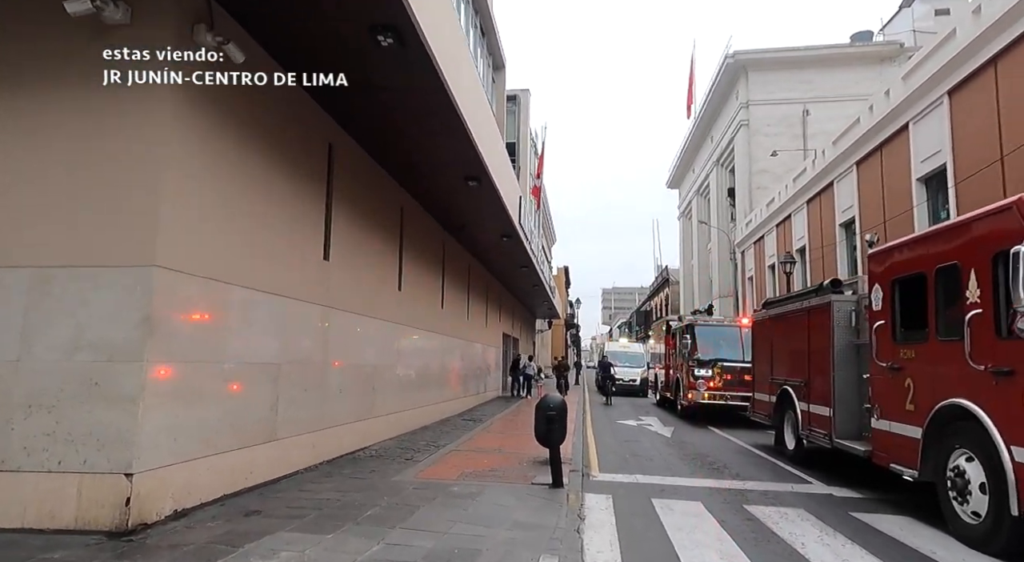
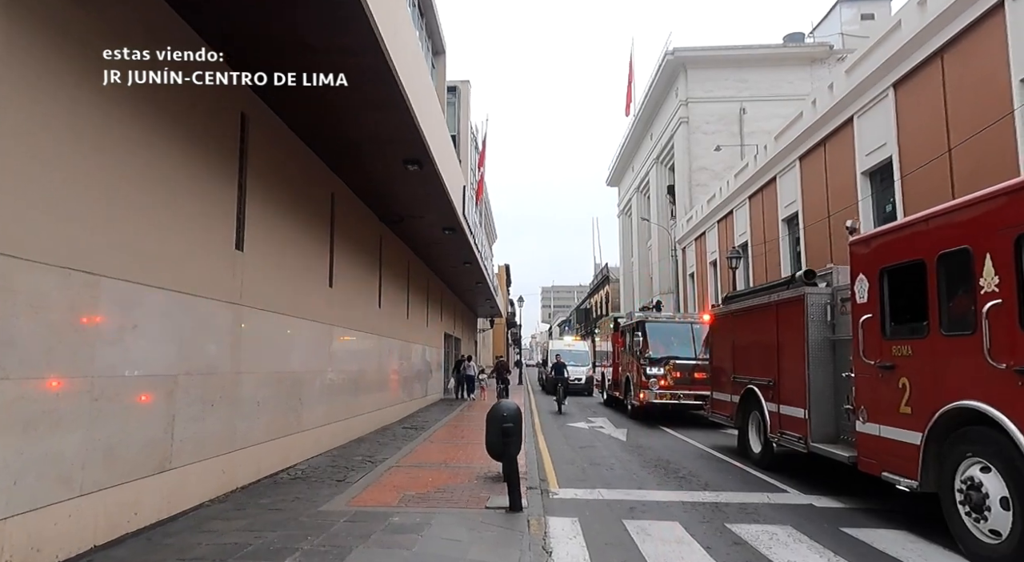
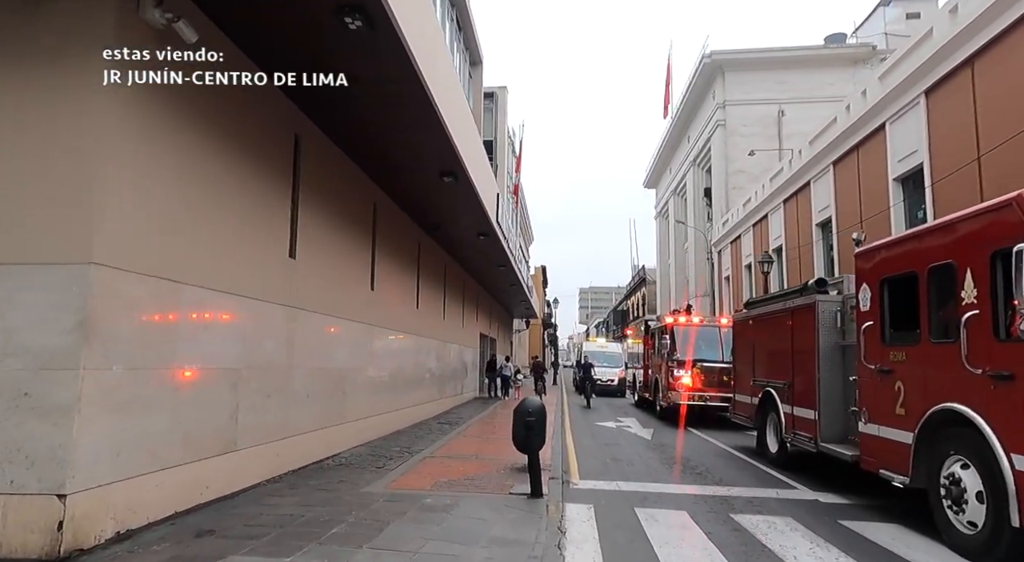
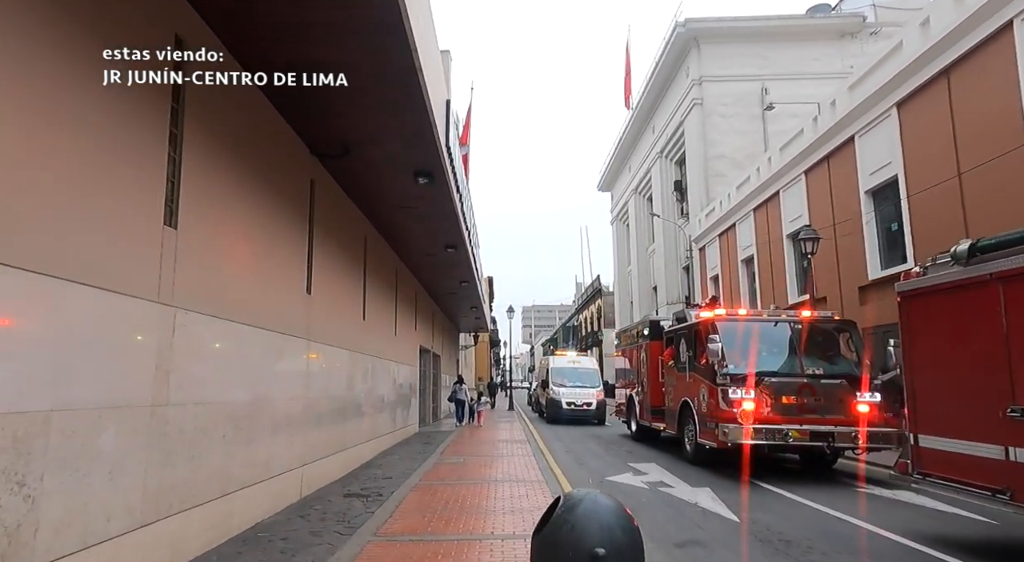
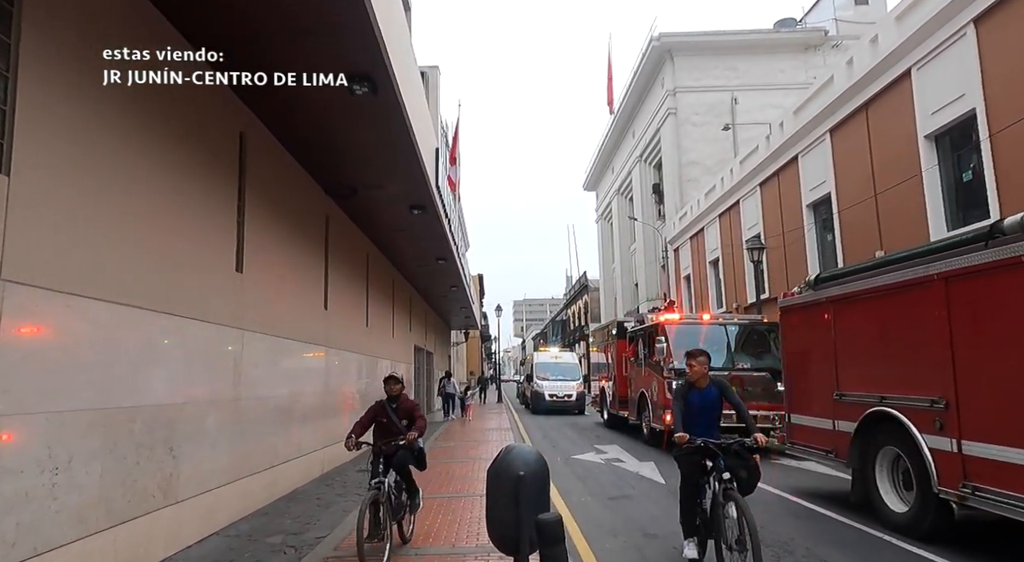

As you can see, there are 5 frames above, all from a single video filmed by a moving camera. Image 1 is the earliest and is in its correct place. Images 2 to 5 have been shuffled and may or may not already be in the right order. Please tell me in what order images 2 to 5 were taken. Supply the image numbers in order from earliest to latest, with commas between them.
3, 2, 5, 4
